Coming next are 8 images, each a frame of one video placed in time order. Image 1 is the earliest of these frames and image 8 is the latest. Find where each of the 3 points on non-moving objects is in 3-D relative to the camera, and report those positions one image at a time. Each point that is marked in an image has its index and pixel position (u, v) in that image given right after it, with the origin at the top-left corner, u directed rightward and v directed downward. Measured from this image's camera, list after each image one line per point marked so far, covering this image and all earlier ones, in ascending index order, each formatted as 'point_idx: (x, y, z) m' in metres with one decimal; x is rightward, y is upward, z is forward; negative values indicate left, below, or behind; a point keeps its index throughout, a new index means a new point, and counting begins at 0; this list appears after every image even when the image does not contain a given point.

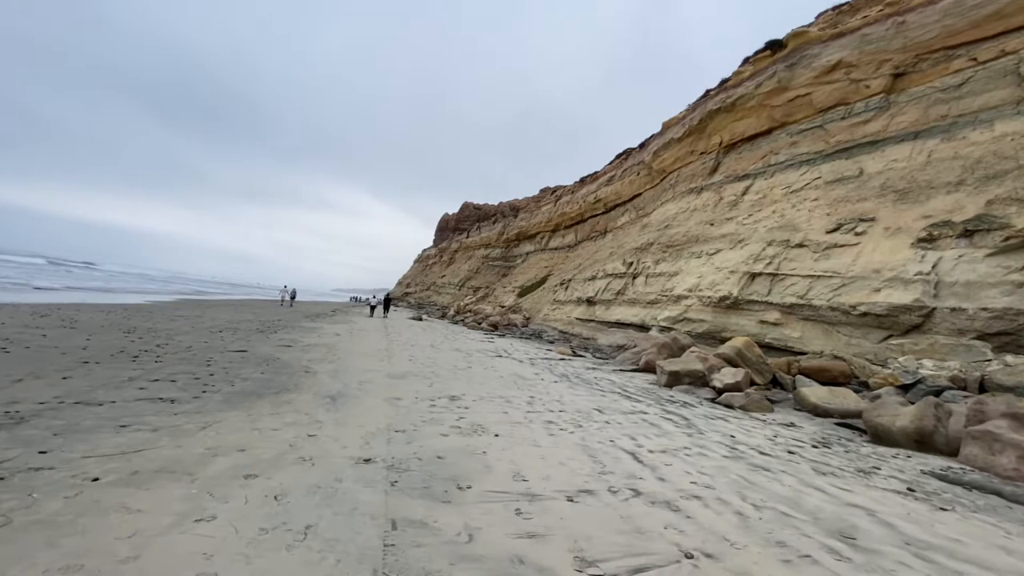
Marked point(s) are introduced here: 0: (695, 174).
0: (+6.1, +3.8, +16.2) m
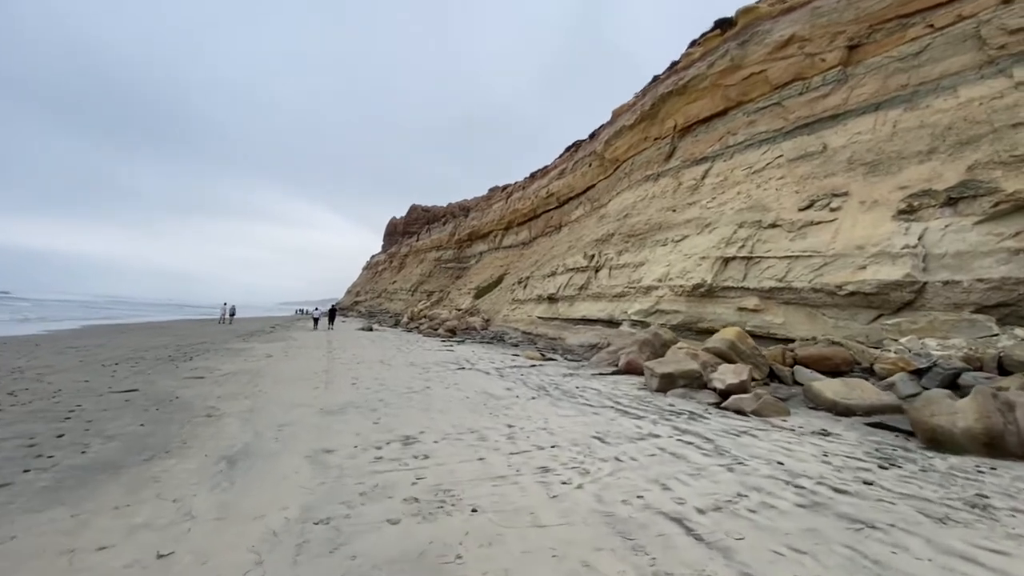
0: (+4.5, +4.1, +15.6) m
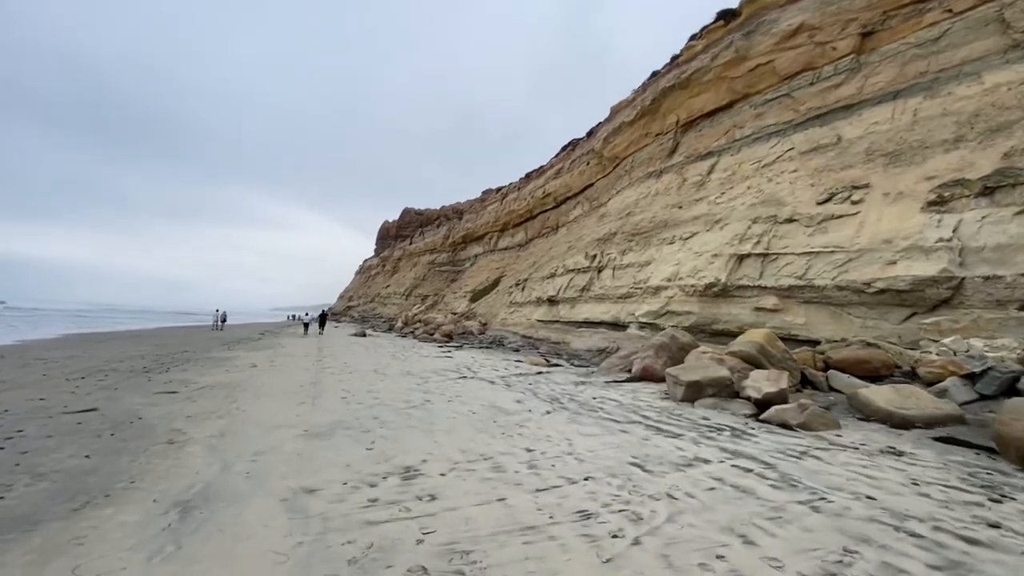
0: (+4.4, +4.1, +15.1) m
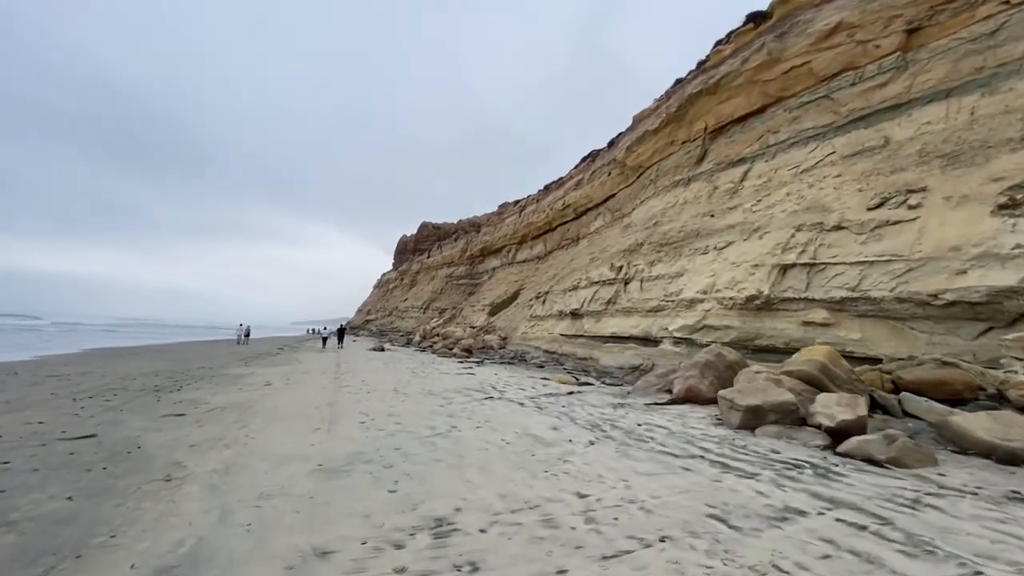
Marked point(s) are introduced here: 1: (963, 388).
0: (+5.0, +3.7, +14.6) m
1: (+4.7, -1.0, +5.1) m
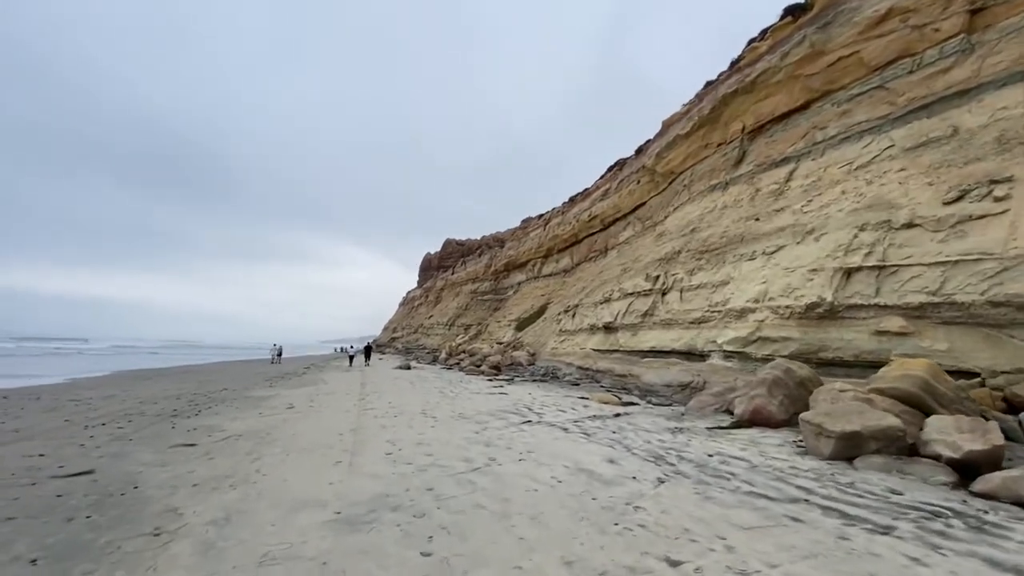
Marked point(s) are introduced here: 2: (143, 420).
0: (+5.8, +3.4, +13.9) m
1: (+5.1, -1.0, +4.2) m
2: (-4.7, -1.7, +6.1) m
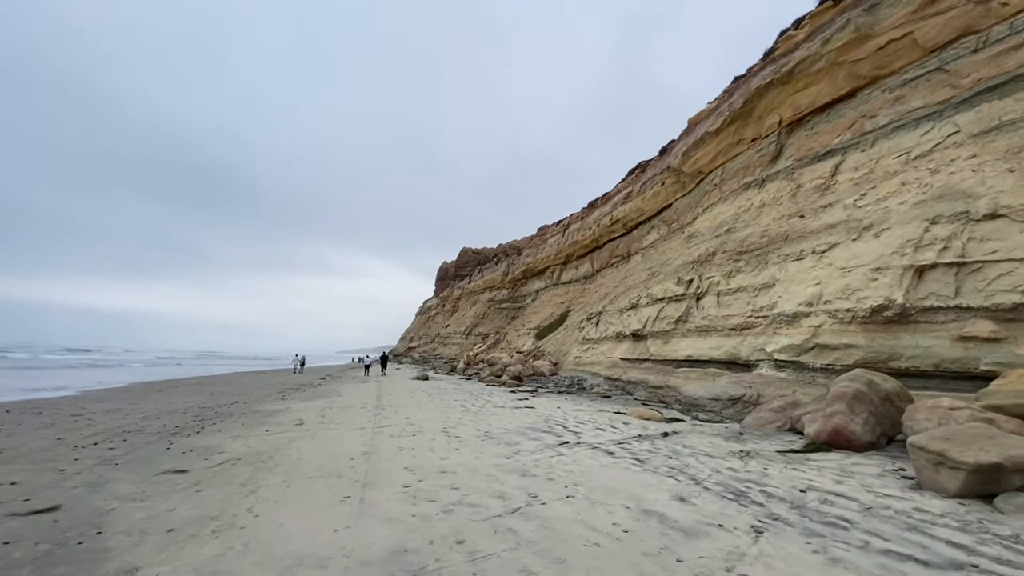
0: (+6.4, +3.3, +13.1) m
1: (+5.4, -1.0, +3.3) m
2: (-4.3, -1.7, +5.6) m
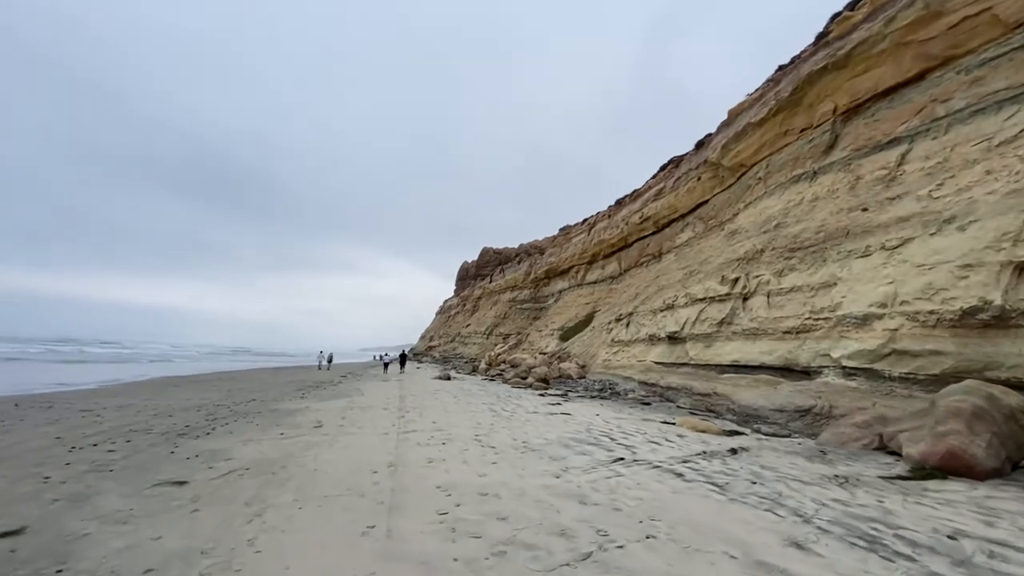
0: (+7.2, +3.3, +12.1) m
1: (+5.8, -1.0, +2.5) m
2: (-3.9, -1.6, +5.1) m
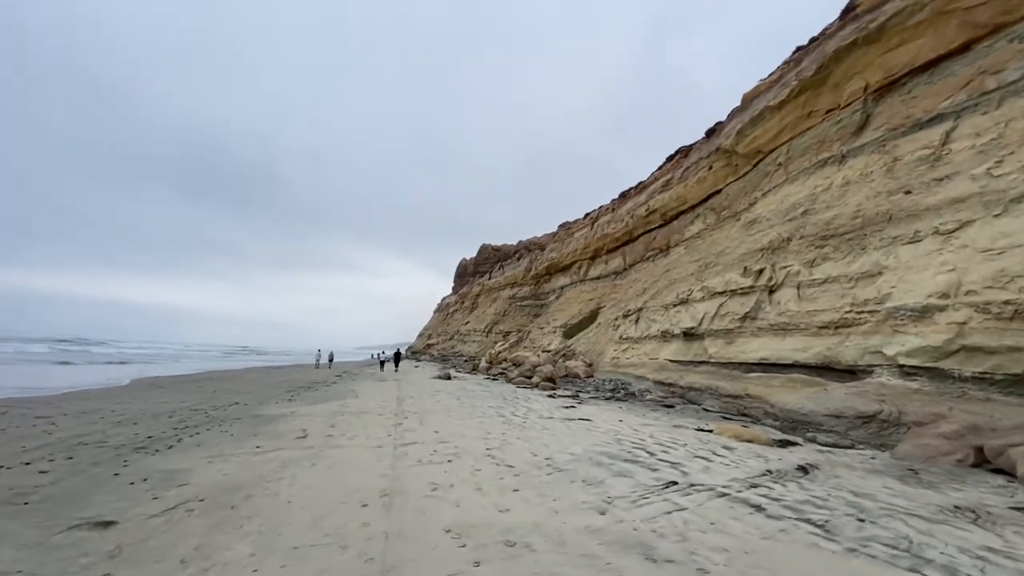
0: (+7.3, +3.5, +11.3) m
1: (+6.0, -0.8, +1.7) m
2: (-3.7, -1.5, +4.3) m
